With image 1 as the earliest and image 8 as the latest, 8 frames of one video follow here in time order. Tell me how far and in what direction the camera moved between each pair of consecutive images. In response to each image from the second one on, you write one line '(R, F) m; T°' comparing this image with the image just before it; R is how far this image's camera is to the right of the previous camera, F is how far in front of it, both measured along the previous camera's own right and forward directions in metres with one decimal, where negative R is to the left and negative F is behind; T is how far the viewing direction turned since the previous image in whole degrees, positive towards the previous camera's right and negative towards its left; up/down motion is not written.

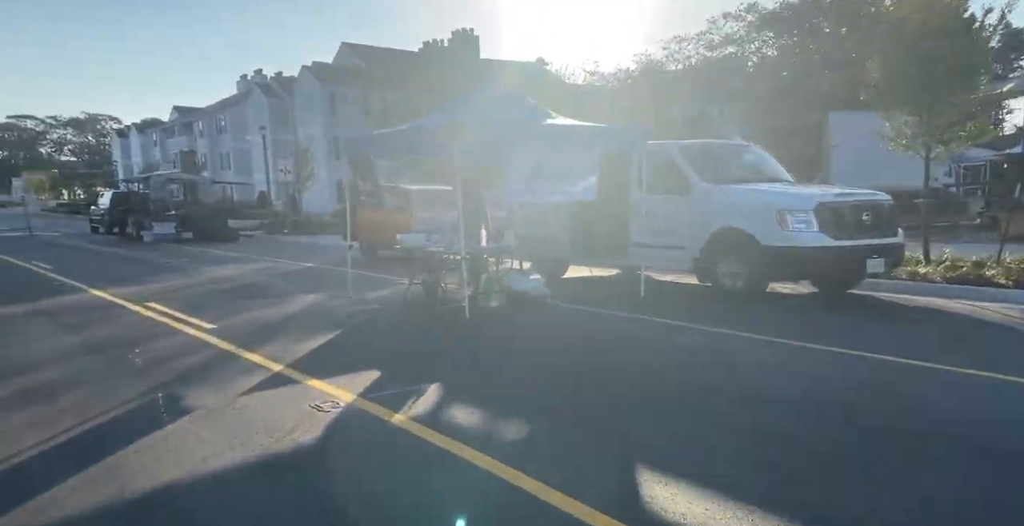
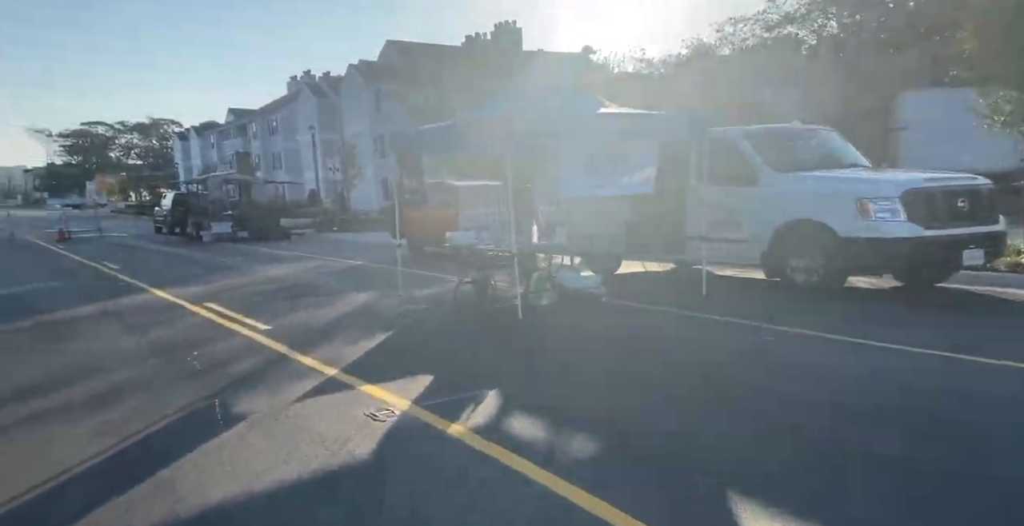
(-0.1, +0.3) m; -5°
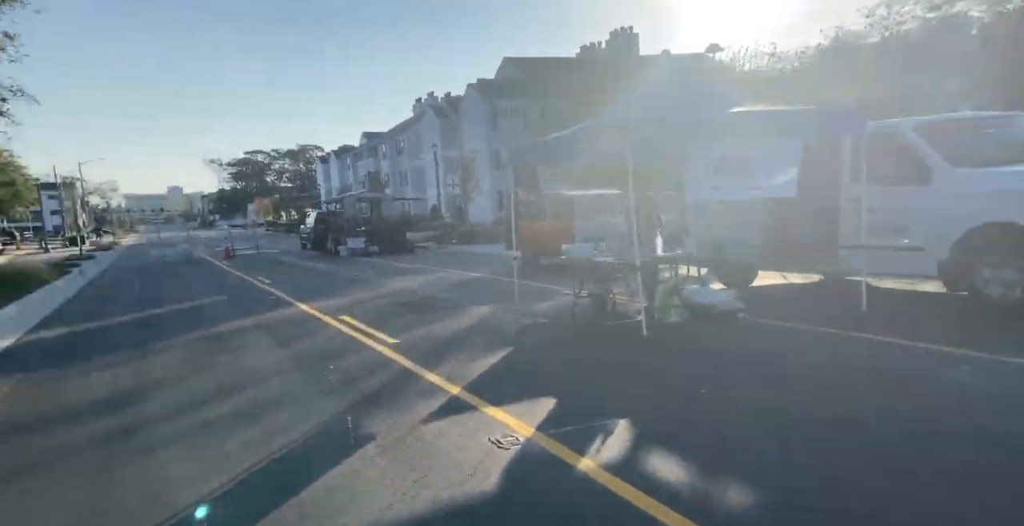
(-0.1, +0.3) m; -12°
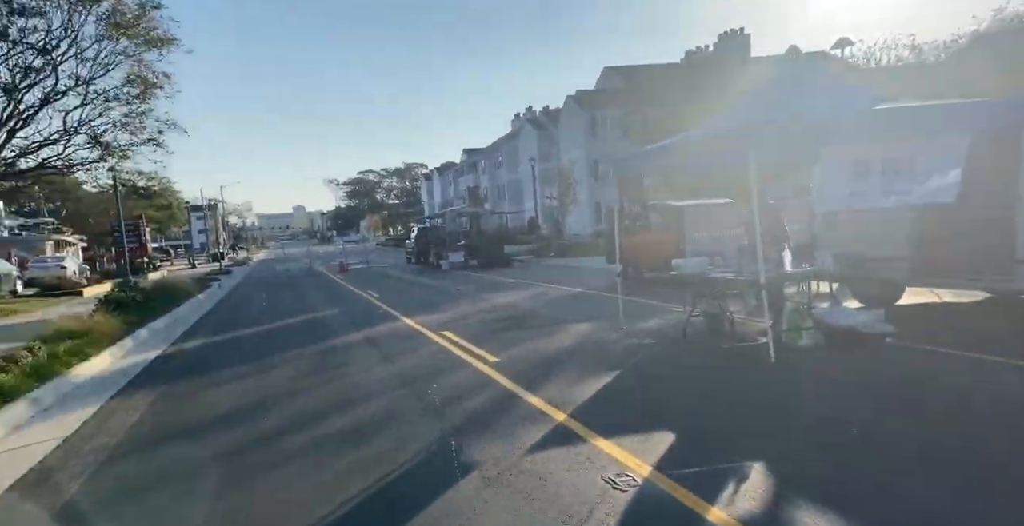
(-0.1, +0.3) m; -10°
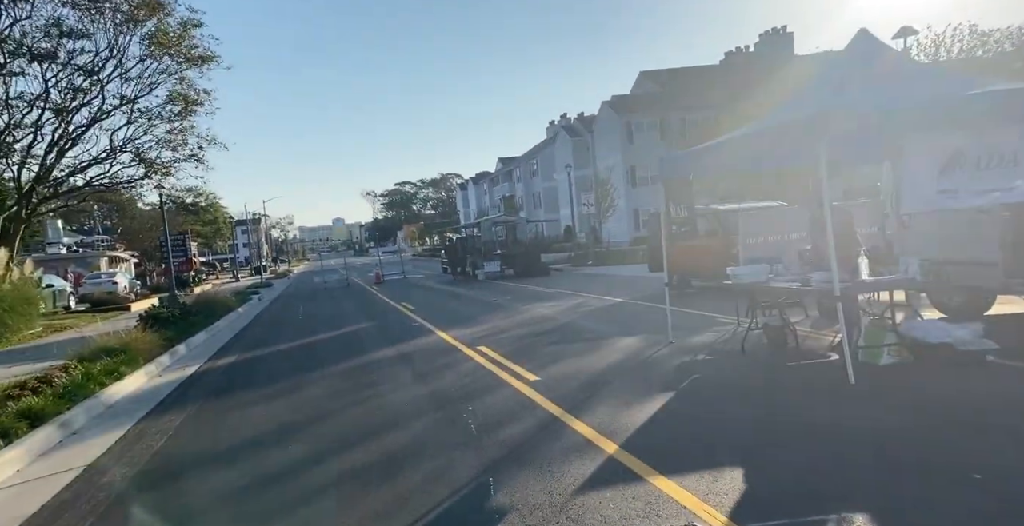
(-0.1, +0.5) m; -4°
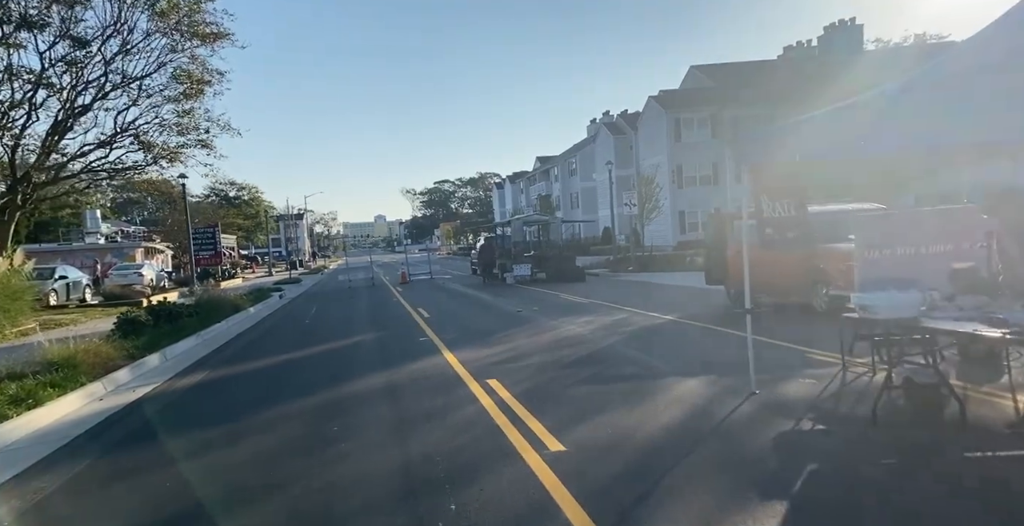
(+0.2, +2.3) m; -4°
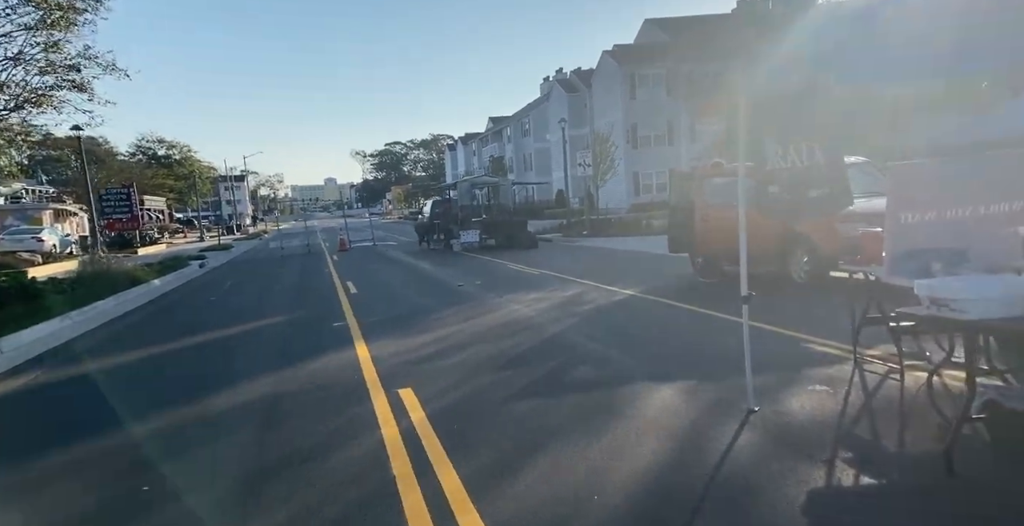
(+0.4, +2.0) m; +5°
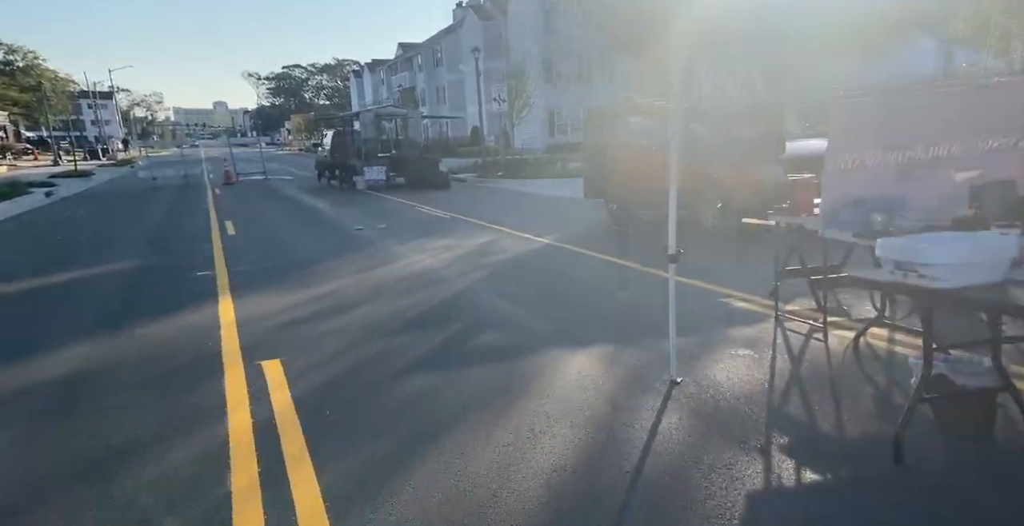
(+0.2, +0.9) m; +9°
